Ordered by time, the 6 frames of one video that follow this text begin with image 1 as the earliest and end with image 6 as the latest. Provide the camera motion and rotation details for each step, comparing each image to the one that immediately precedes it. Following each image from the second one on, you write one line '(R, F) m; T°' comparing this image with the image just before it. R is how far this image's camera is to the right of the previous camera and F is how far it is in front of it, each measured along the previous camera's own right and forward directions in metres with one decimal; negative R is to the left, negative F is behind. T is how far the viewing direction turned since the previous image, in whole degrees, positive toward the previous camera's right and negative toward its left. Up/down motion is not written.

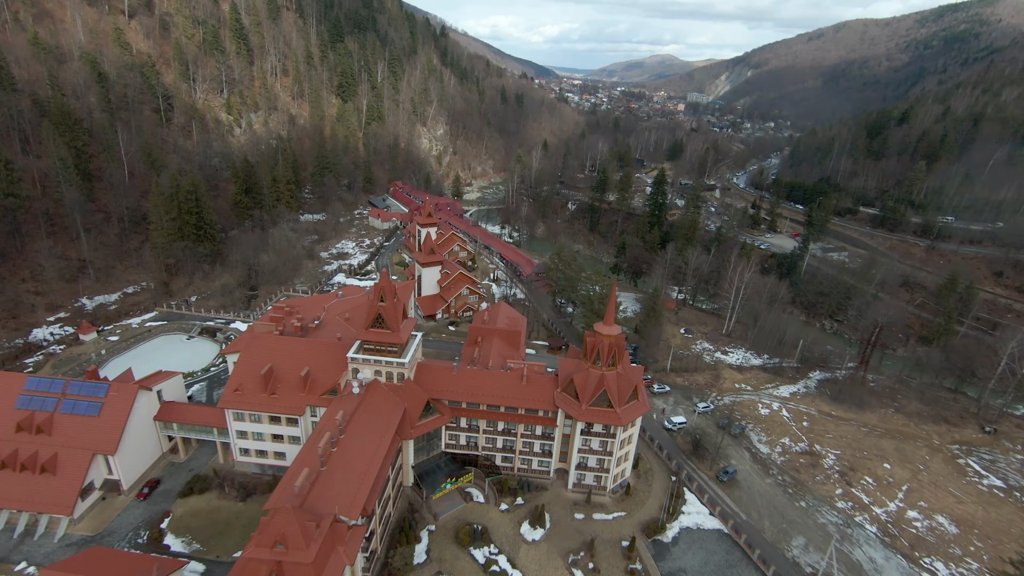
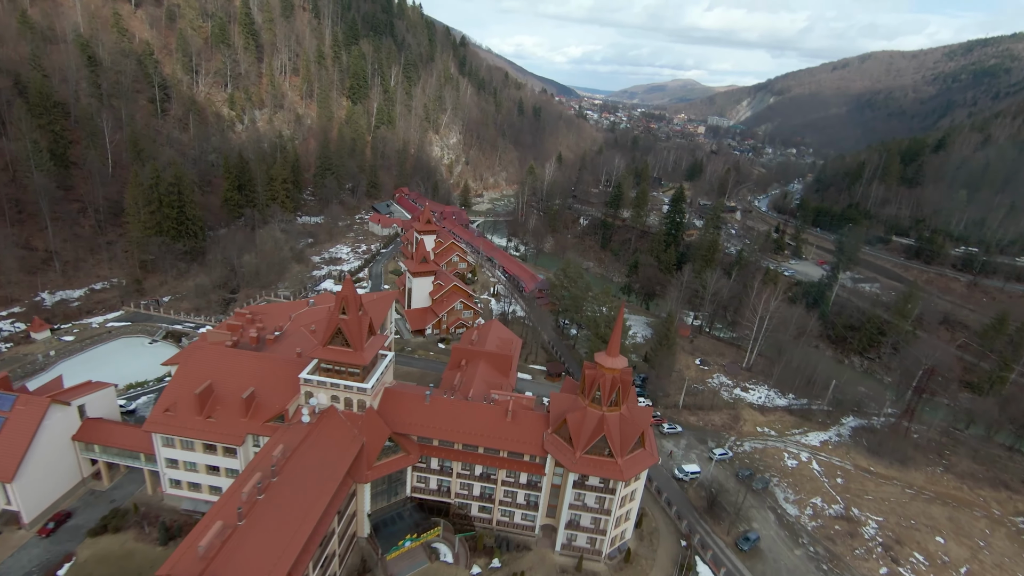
(+1.0, +4.2) m; -1°
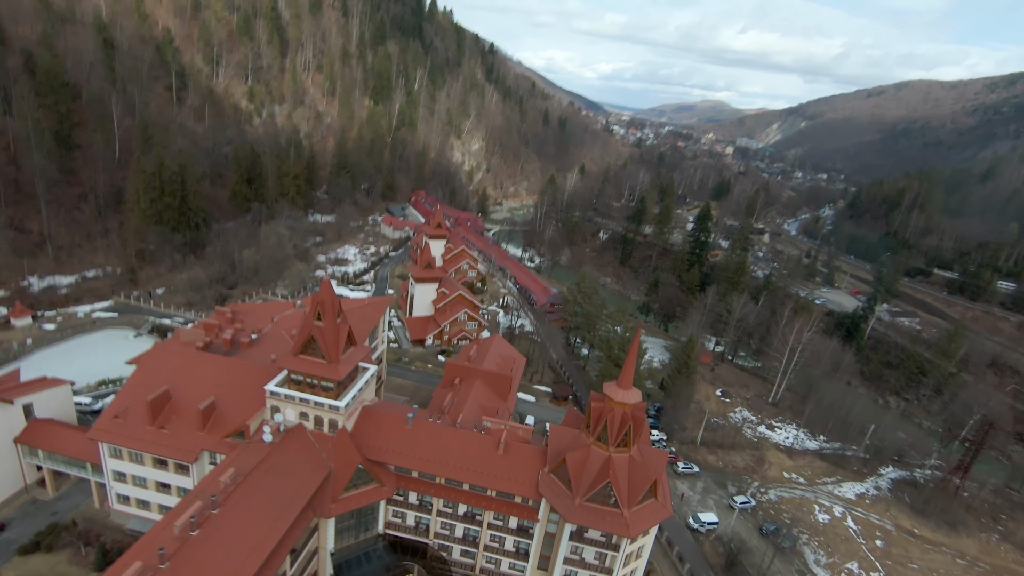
(+0.6, +2.8) m; -2°
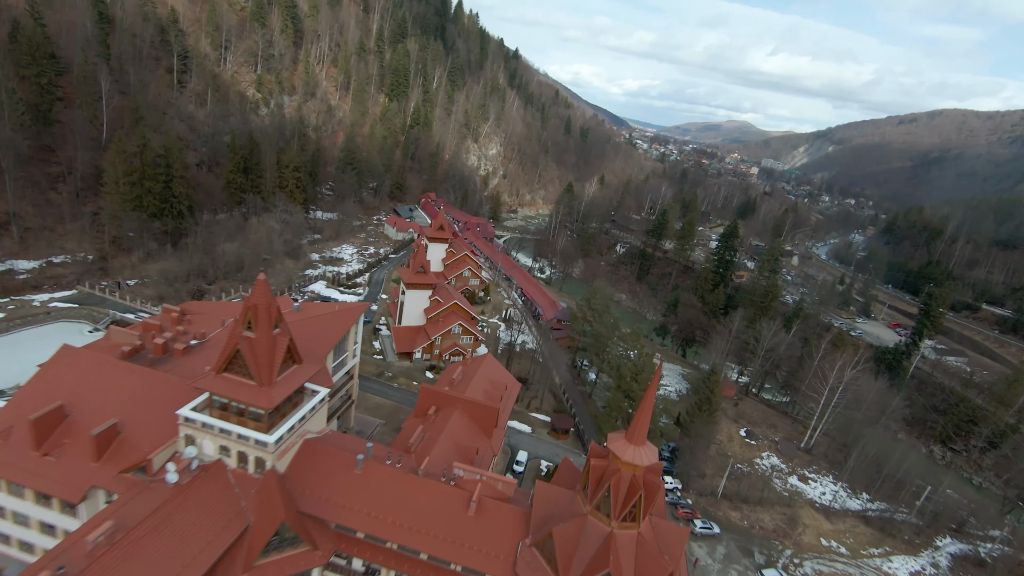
(+0.8, +4.2) m; -2°
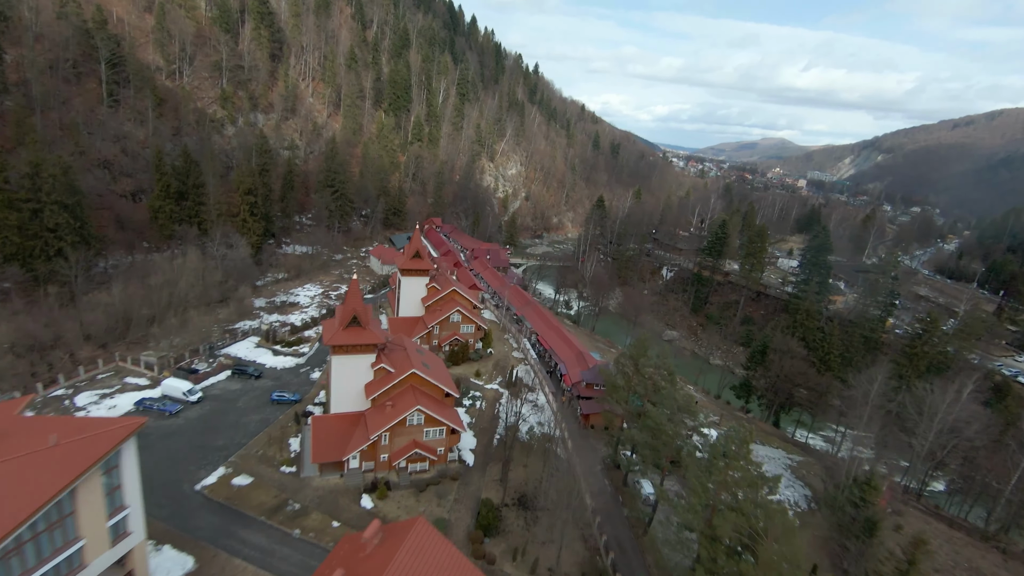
(+1.9, +13.7) m; -4°
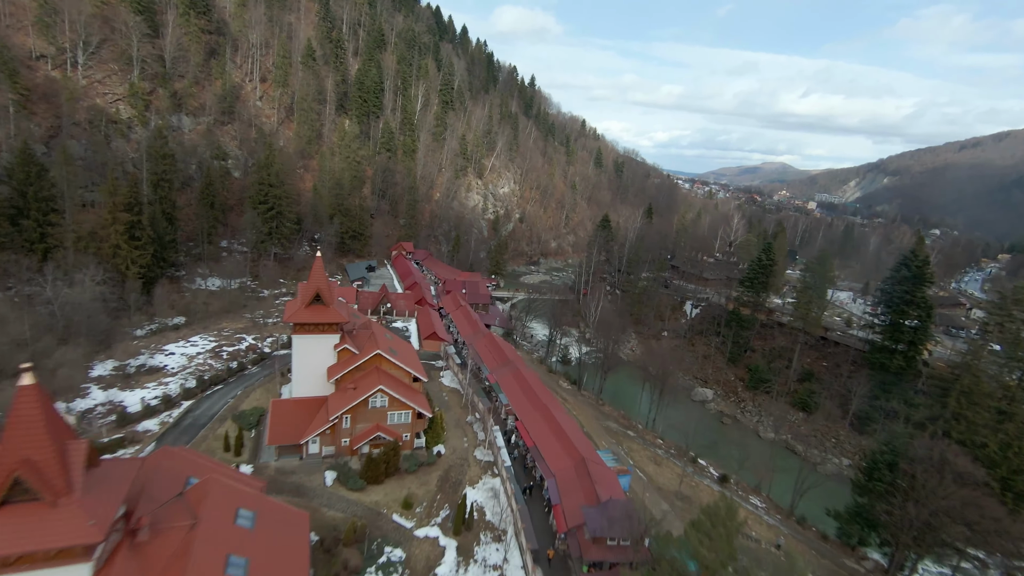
(+1.8, +12.3) m; 0°
